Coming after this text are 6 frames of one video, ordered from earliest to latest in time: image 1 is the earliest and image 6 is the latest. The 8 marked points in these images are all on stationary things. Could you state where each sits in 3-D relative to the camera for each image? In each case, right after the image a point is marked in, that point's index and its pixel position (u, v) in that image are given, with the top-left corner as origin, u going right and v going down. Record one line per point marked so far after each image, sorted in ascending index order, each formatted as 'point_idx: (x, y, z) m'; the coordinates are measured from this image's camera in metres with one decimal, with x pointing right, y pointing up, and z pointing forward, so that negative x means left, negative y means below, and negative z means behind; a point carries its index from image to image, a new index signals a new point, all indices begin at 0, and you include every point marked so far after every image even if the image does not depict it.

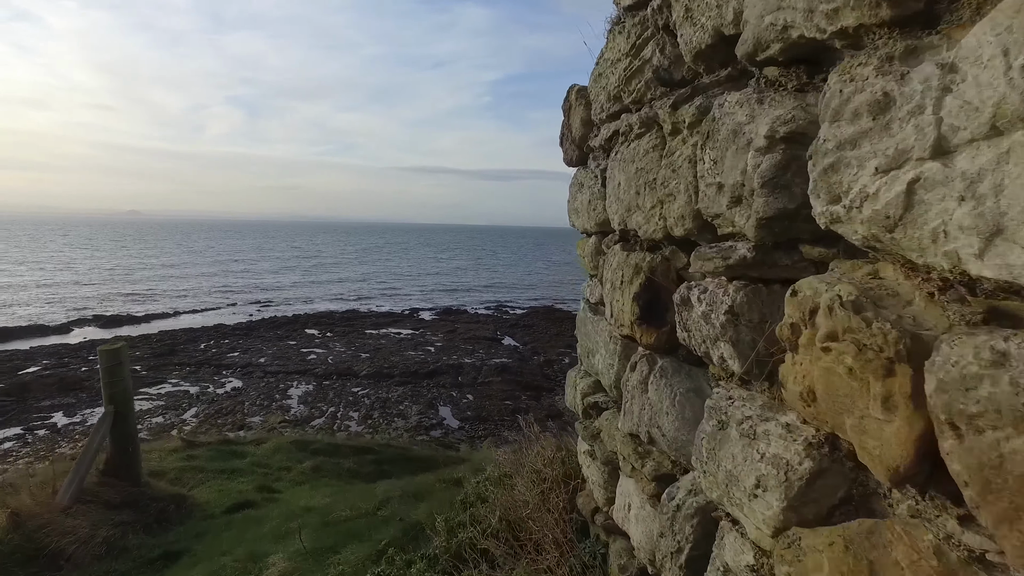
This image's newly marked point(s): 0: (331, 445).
0: (-1.7, -1.5, +6.9) m
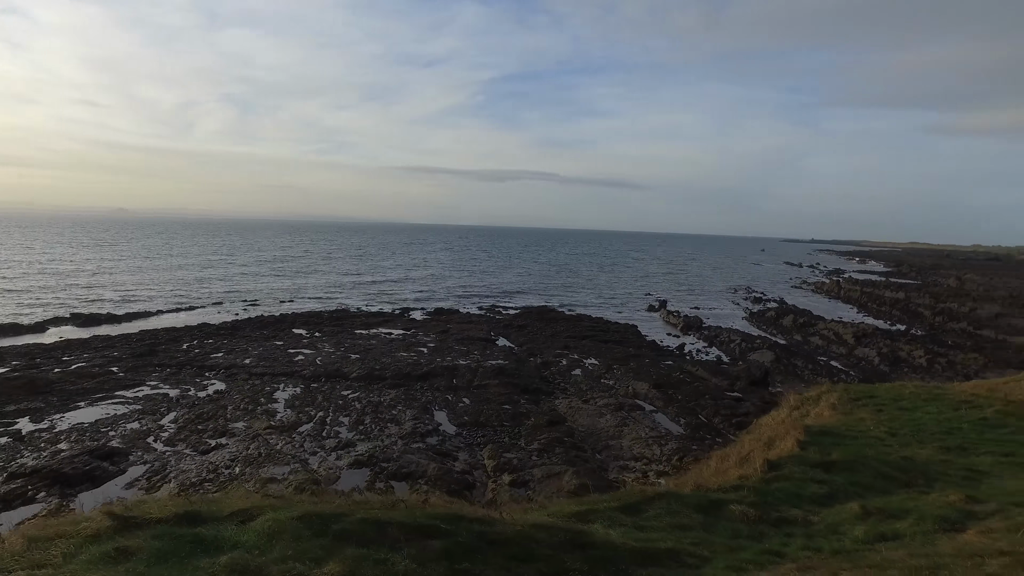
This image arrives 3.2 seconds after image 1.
0: (-0.8, -1.4, +4.1) m
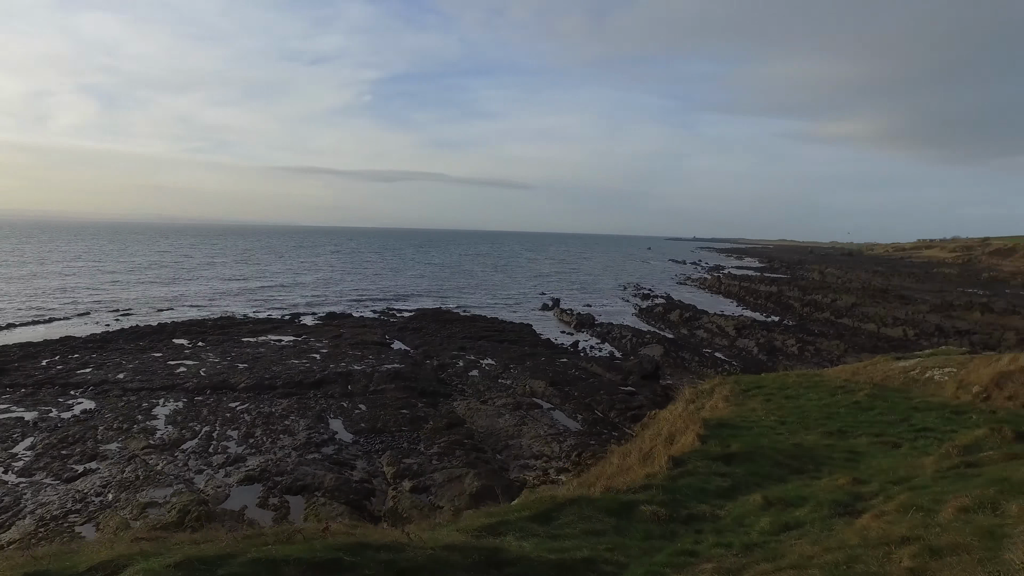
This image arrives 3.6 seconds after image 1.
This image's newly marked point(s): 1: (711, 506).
0: (-1.3, -1.4, +3.7) m
1: (+1.9, -2.1, +6.9) m
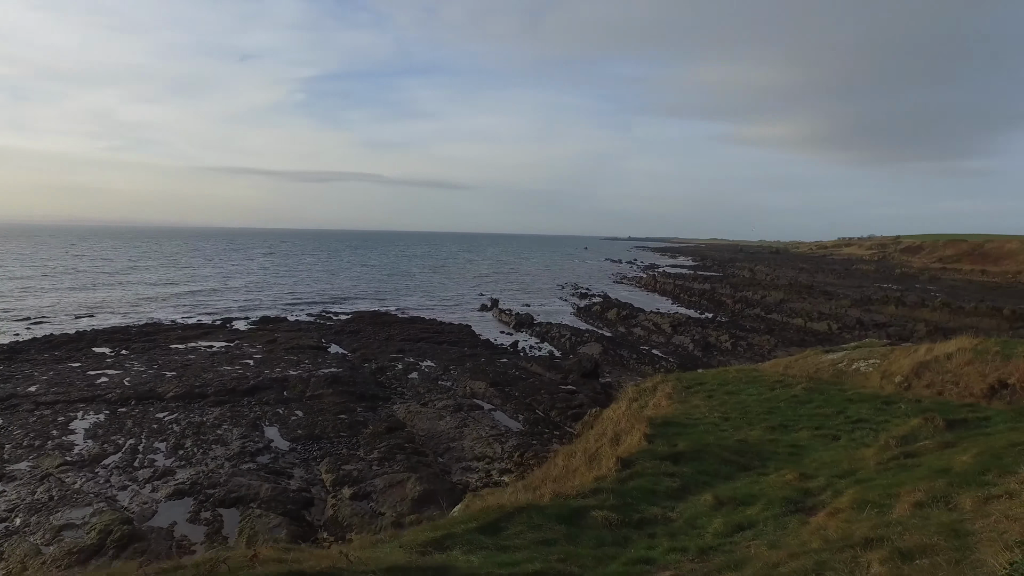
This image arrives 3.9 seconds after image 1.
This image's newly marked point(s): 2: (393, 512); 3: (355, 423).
0: (-1.5, -1.4, +3.3) m
1: (+1.4, -2.1, +6.8) m
2: (-2.2, -4.0, +13.0) m
3: (-4.0, -3.5, +18.5) m
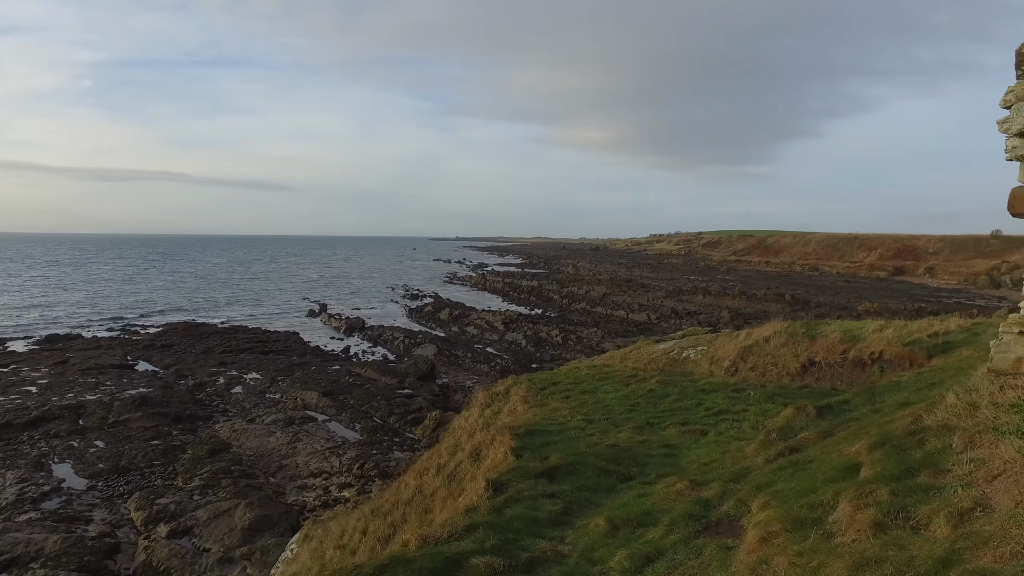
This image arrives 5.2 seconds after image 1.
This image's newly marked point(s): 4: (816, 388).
0: (-1.8, -1.4, +1.6) m
1: (+0.3, -2.0, +5.8) m
2: (-4.5, -4.1, +11.0) m
3: (-7.7, -3.7, +15.9) m
4: (+5.7, -1.8, +13.3) m
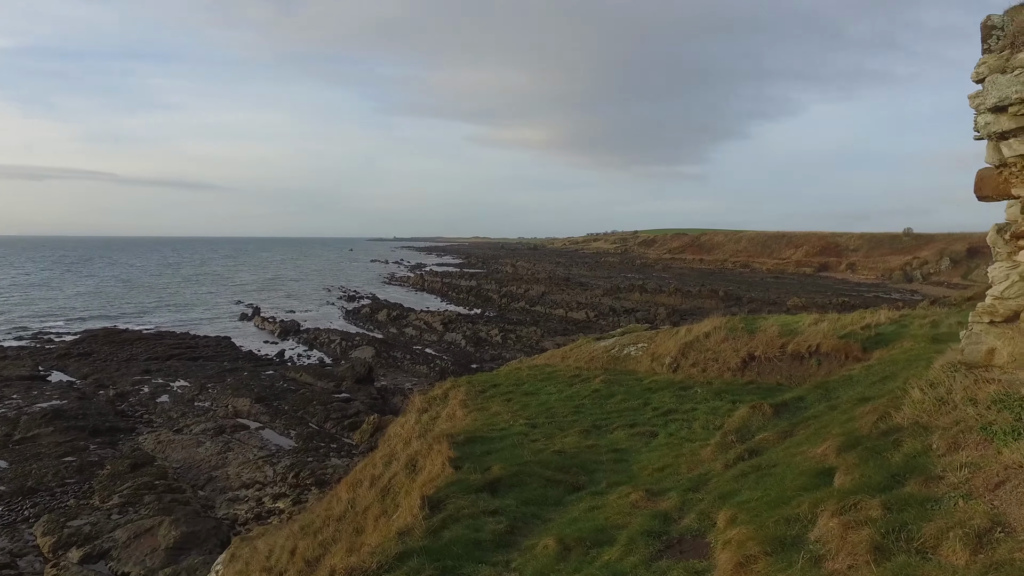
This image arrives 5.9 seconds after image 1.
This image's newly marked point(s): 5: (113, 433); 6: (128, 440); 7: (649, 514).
0: (-1.9, -1.4, +0.8) m
1: (-0.1, -2.0, +5.1) m
2: (-5.4, -4.2, +9.9) m
3: (-8.9, -3.8, +14.5) m
4: (+4.6, -1.7, +13.0) m
5: (-9.9, -3.6, +17.3) m
6: (-9.3, -3.8, +17.0) m
7: (+1.1, -1.8, +5.6) m
